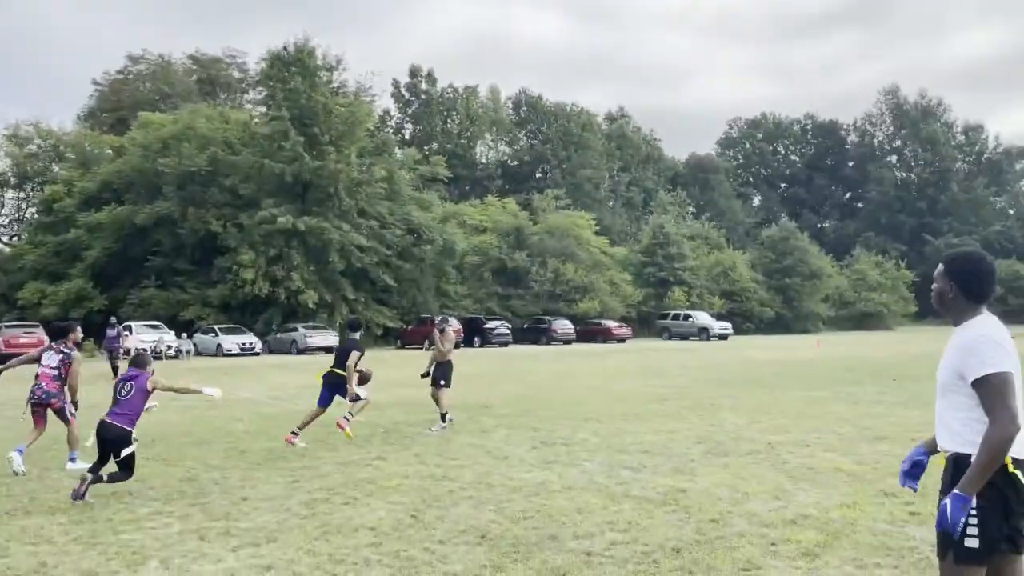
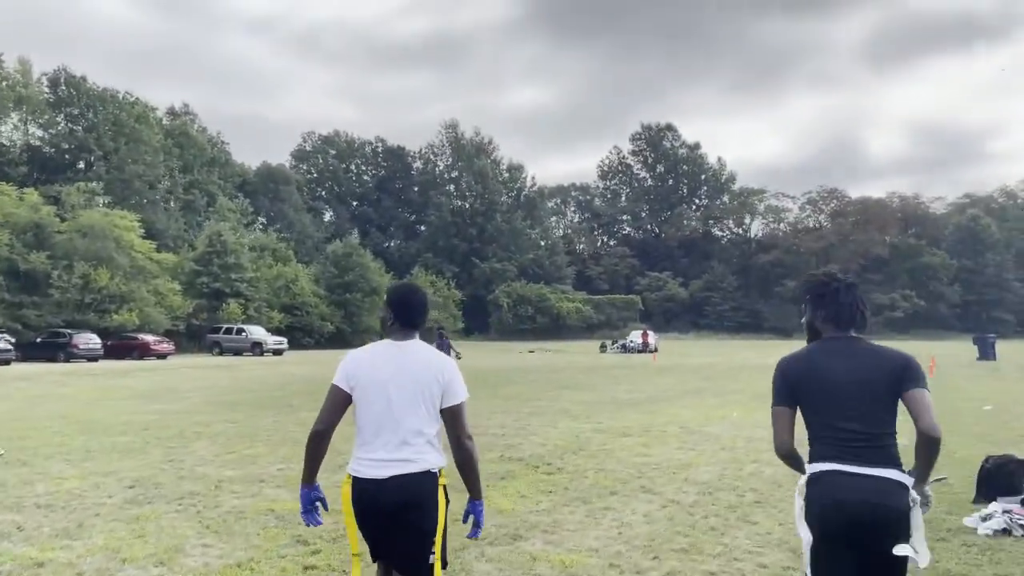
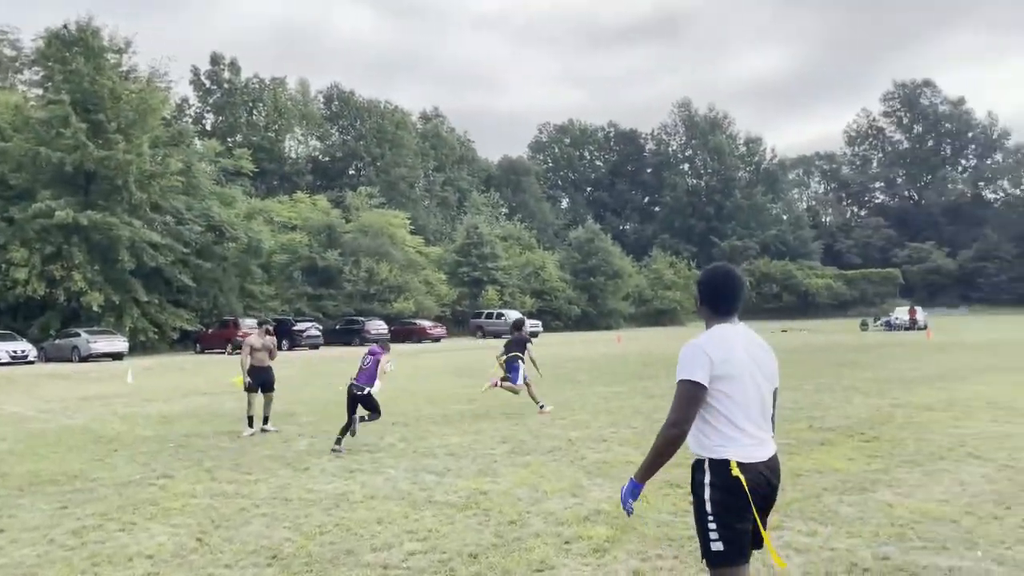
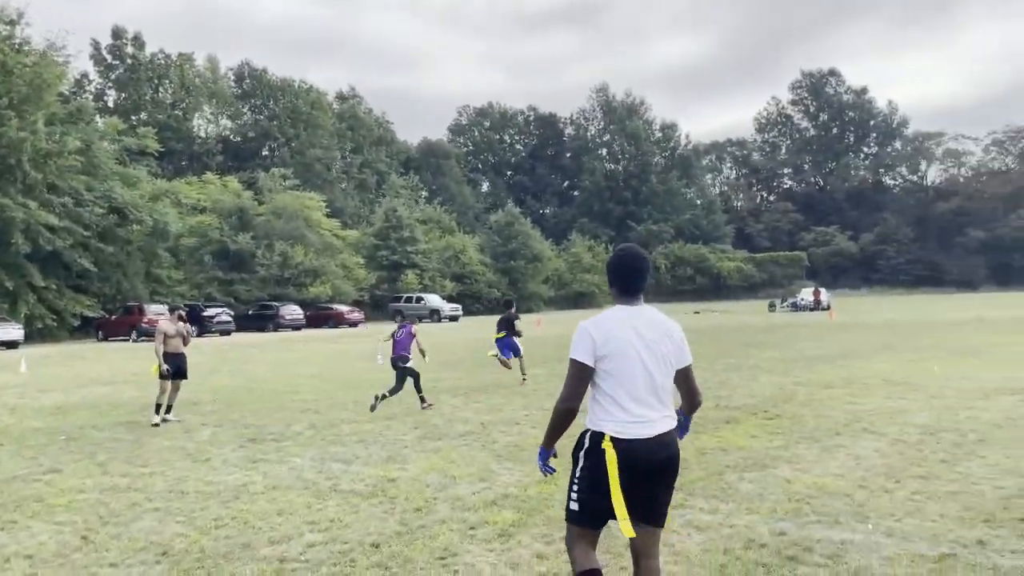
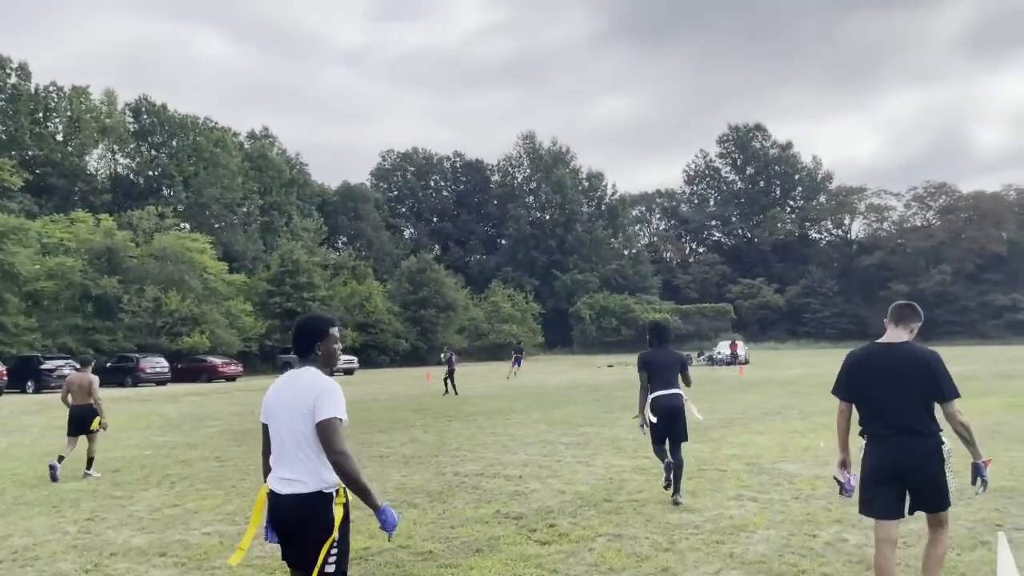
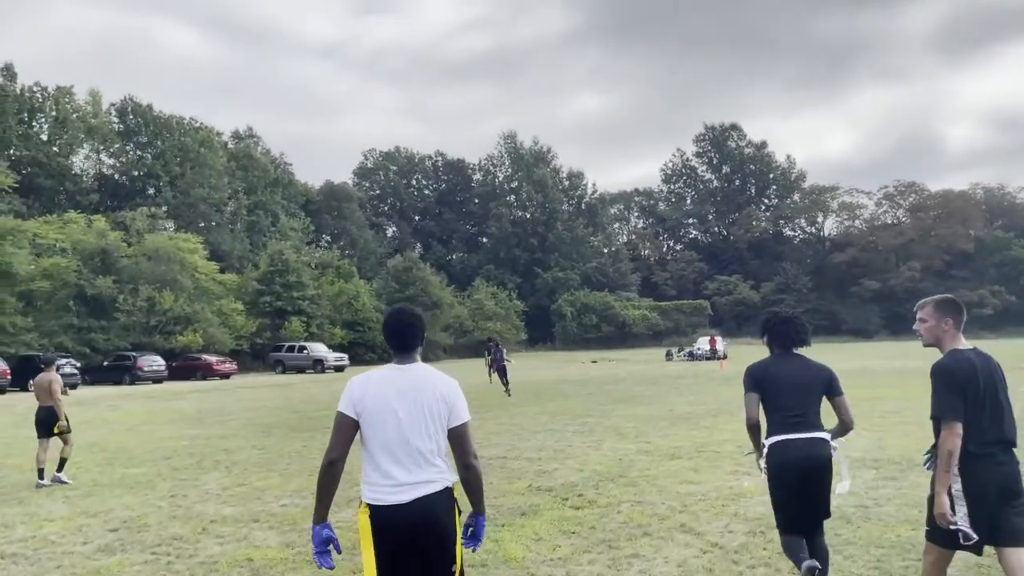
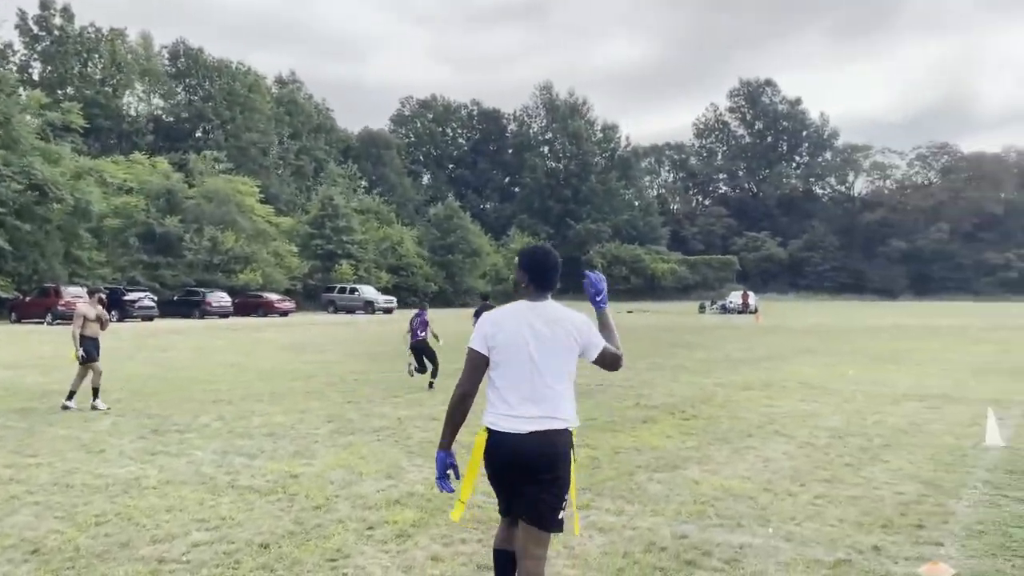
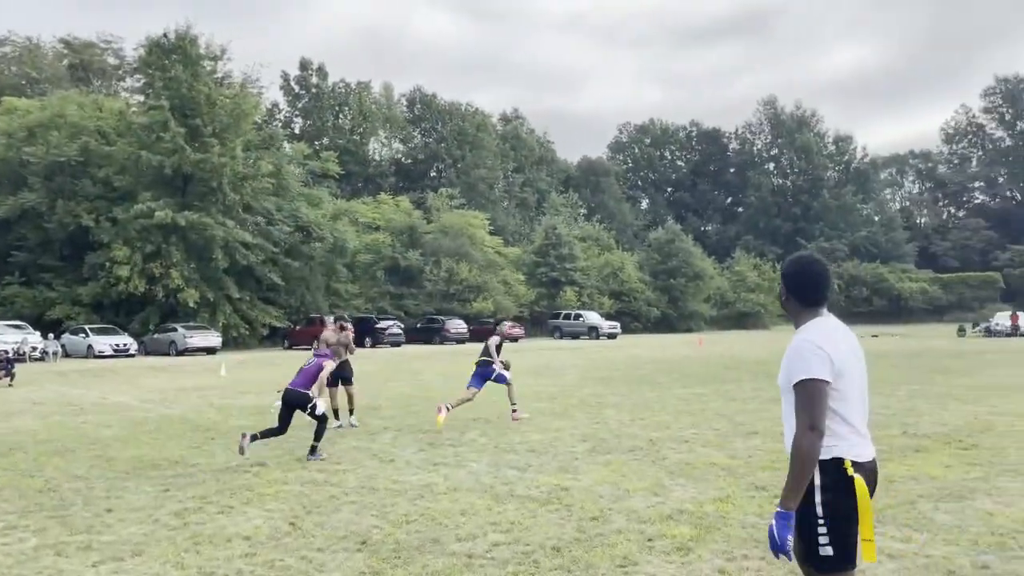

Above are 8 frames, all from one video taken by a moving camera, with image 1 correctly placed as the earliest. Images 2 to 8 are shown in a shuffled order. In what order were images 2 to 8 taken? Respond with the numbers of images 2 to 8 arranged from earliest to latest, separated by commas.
8, 3, 4, 7, 2, 6, 5
